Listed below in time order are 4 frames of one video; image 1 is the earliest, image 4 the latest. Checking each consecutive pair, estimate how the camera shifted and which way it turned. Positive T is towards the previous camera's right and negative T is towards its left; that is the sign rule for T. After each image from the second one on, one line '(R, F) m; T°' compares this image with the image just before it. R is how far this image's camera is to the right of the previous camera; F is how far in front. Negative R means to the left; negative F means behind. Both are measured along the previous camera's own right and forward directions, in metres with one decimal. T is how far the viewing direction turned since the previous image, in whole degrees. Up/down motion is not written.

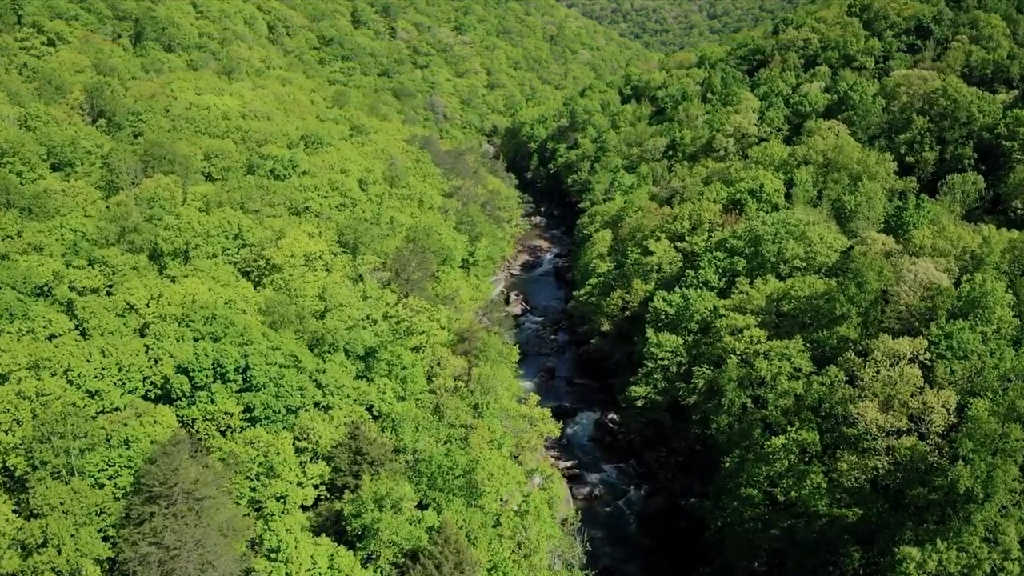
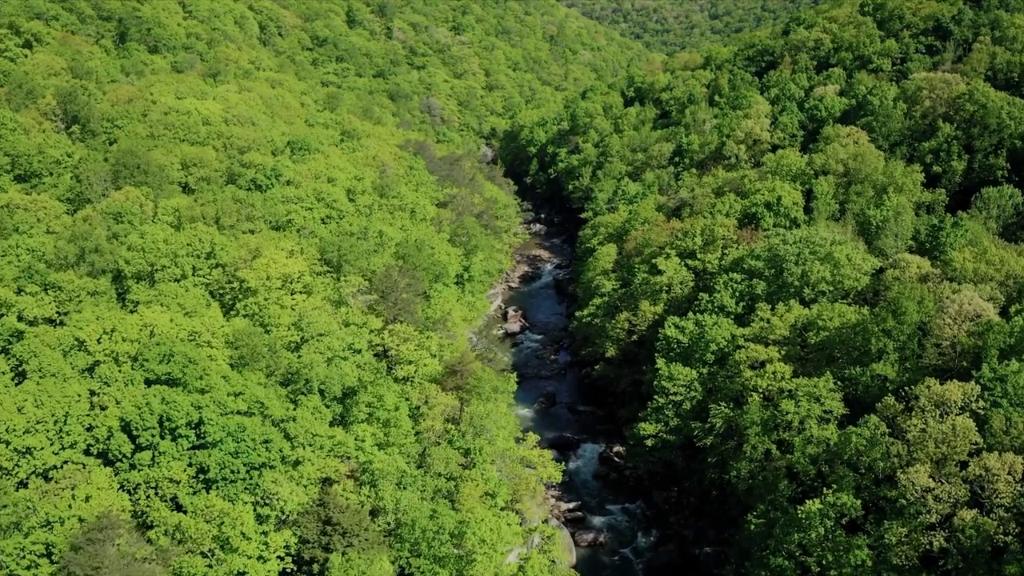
(+0.2, +5.1) m; 0°
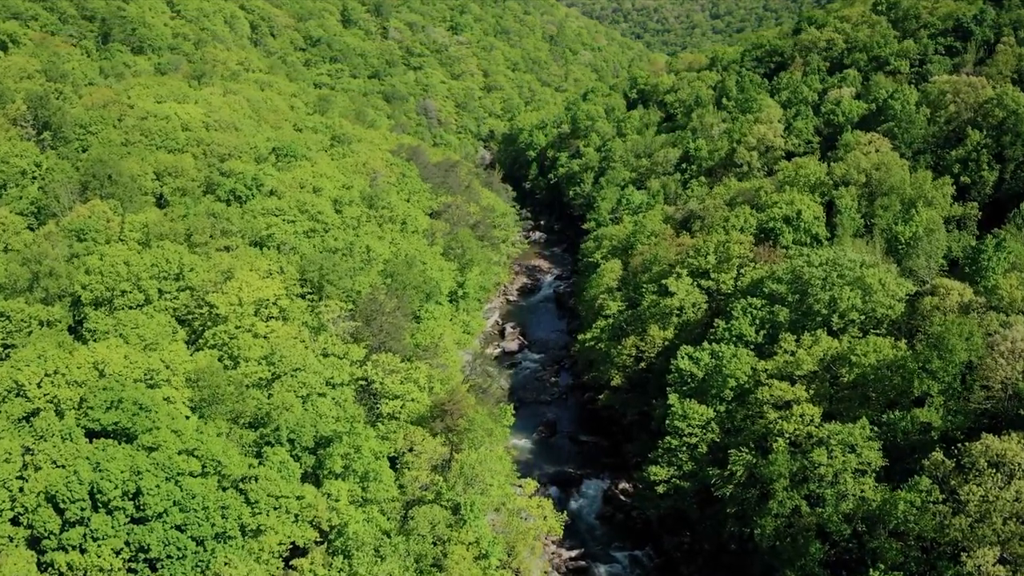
(+0.2, +5.0) m; 0°
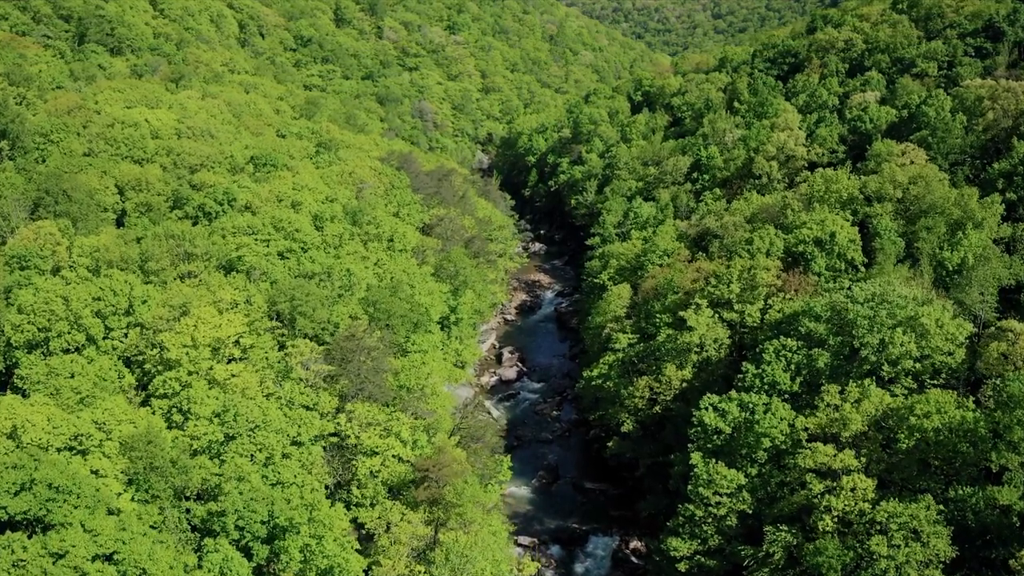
(+0.2, +6.5) m; 0°
